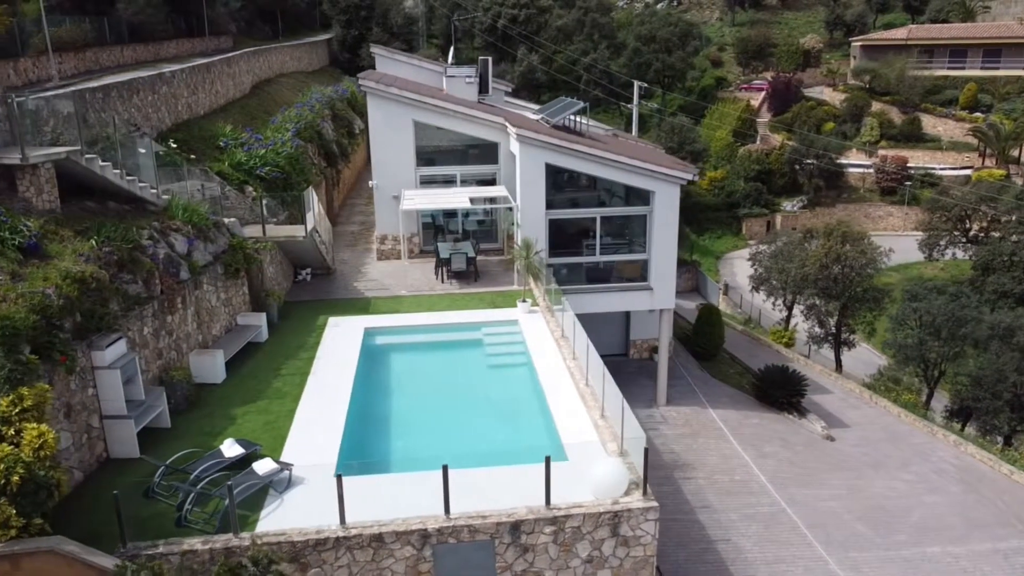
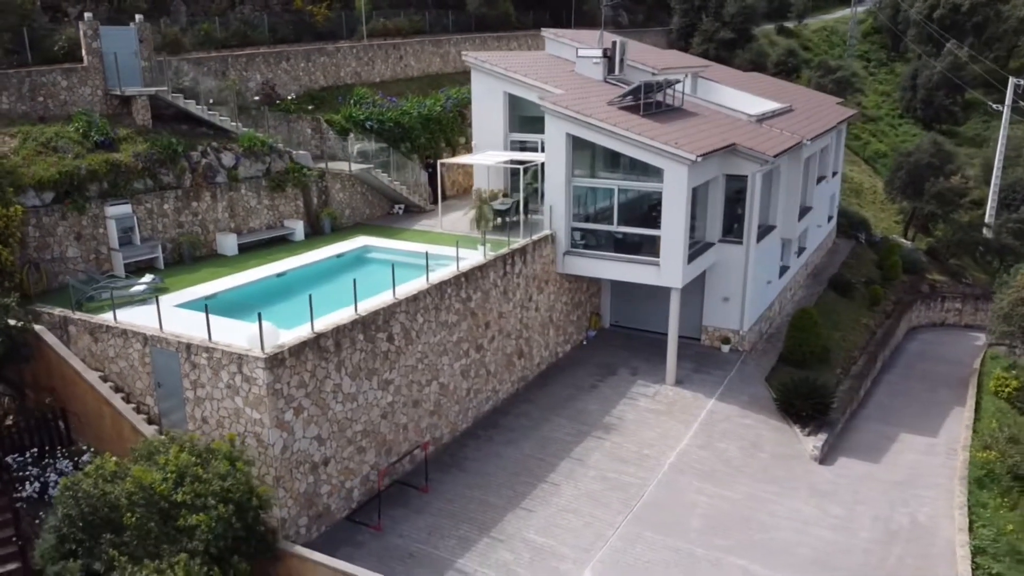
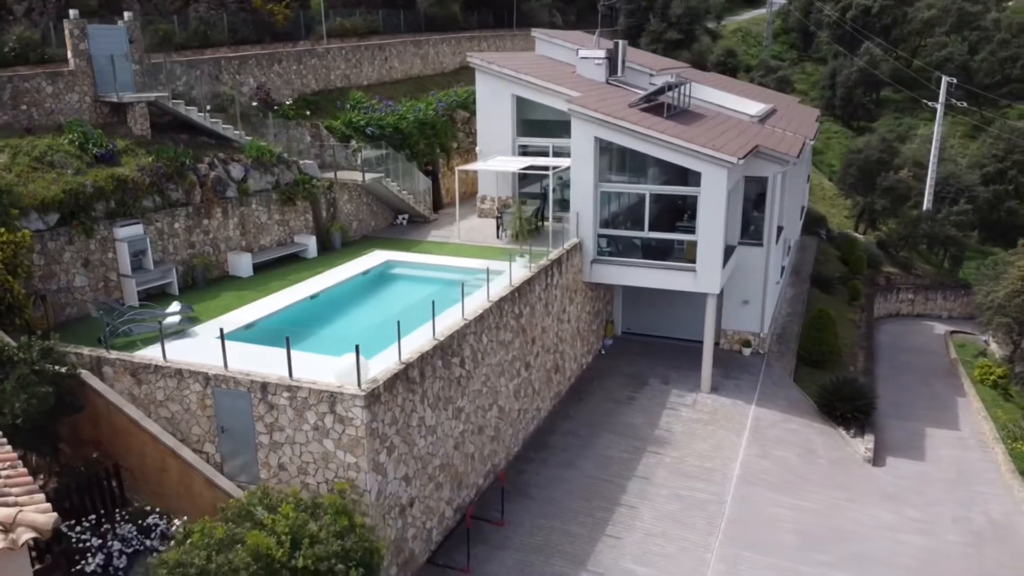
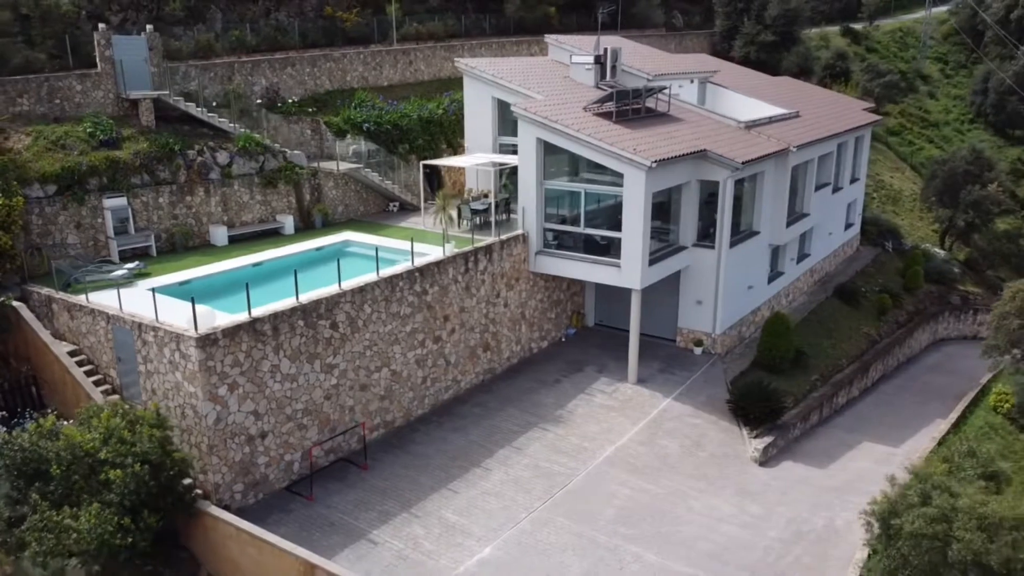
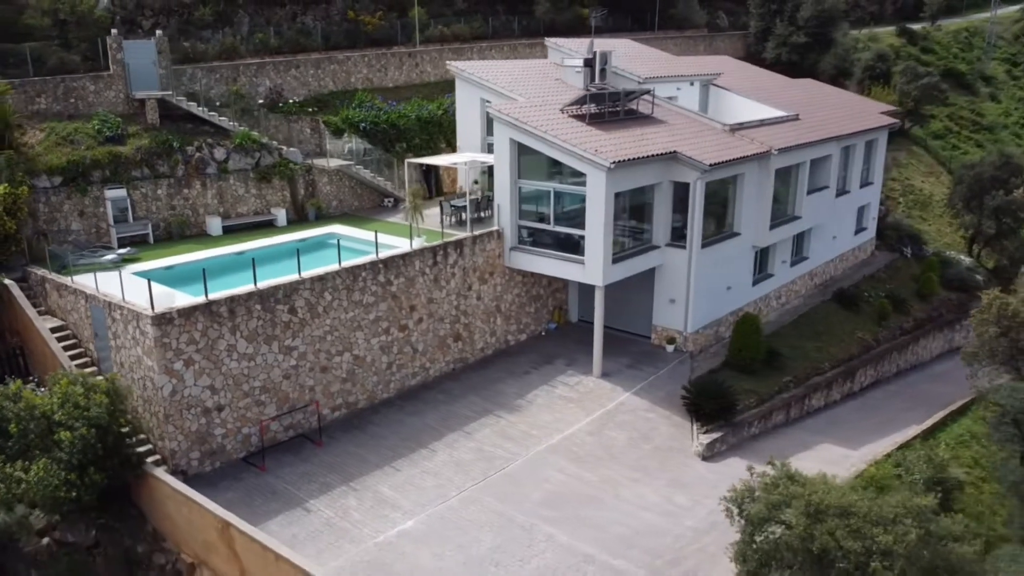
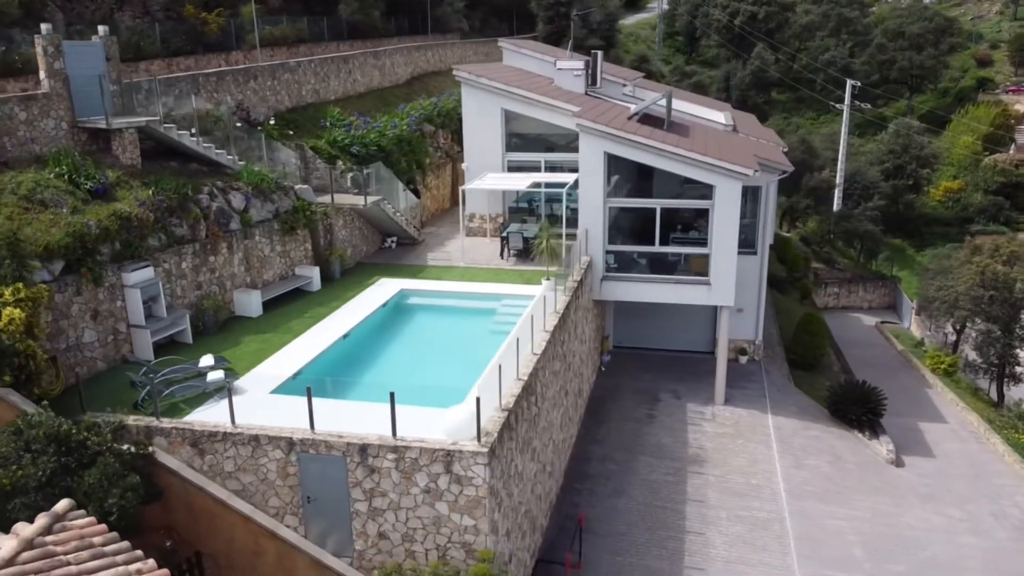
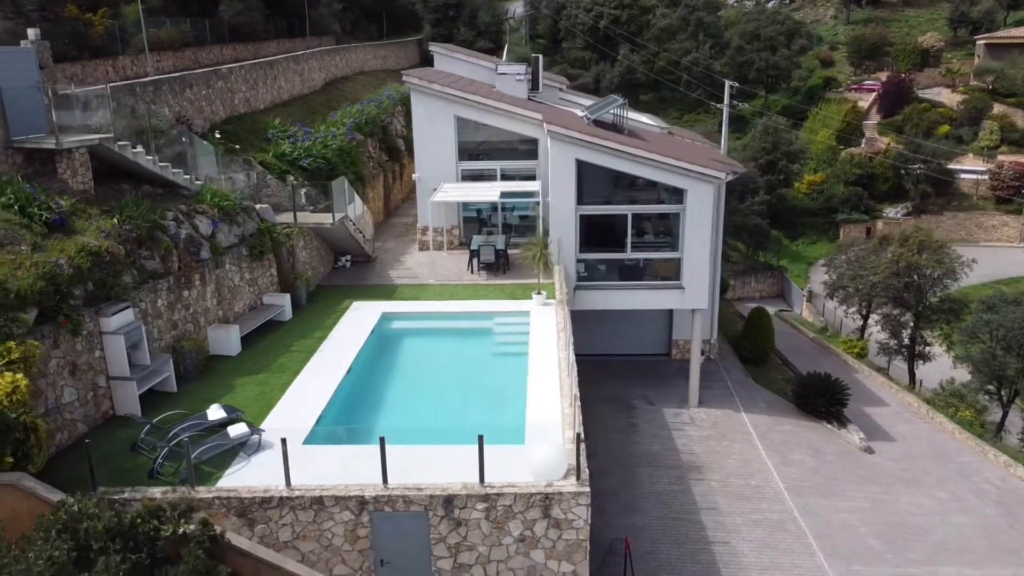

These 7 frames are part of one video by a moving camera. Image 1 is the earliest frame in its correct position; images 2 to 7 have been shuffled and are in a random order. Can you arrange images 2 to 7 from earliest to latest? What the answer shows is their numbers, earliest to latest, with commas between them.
7, 6, 3, 2, 4, 5
